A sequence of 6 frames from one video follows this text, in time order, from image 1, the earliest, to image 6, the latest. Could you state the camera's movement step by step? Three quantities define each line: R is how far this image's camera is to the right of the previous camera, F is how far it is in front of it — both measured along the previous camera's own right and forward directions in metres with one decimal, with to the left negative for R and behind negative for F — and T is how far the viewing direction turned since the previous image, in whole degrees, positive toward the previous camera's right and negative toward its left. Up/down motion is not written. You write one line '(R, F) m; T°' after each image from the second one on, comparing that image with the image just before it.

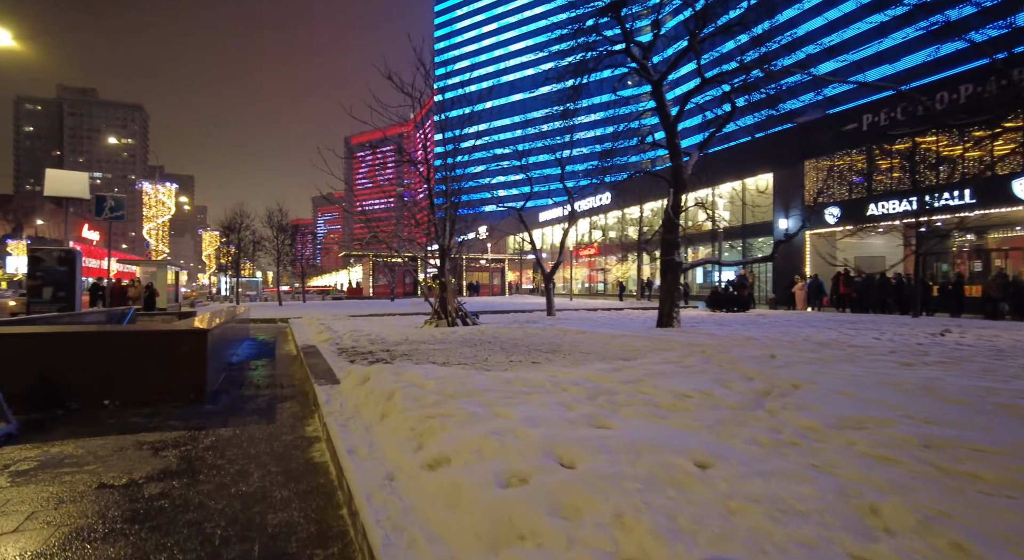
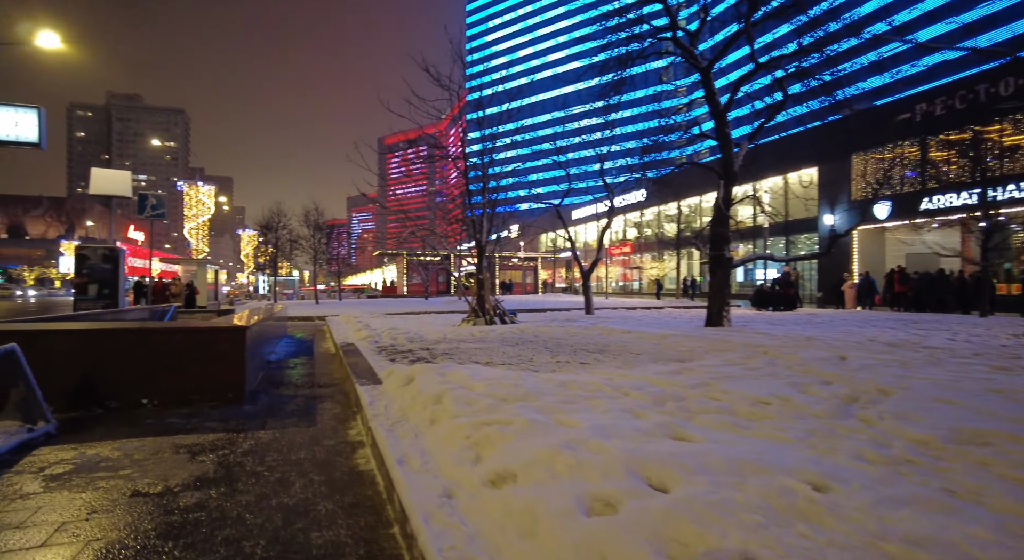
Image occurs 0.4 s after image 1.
(-0.3, +0.4) m; -3°
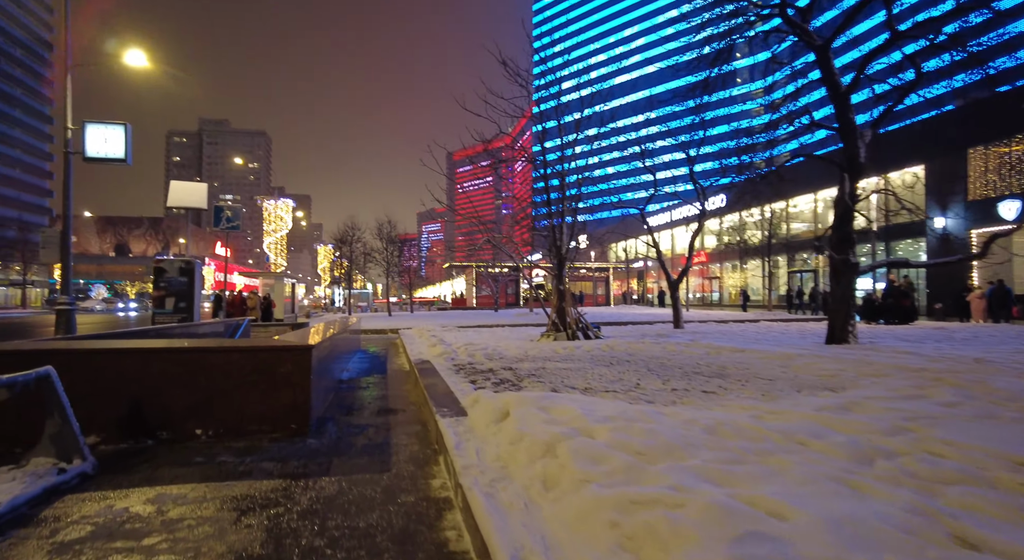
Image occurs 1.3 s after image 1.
(-0.5, +1.1) m; -7°
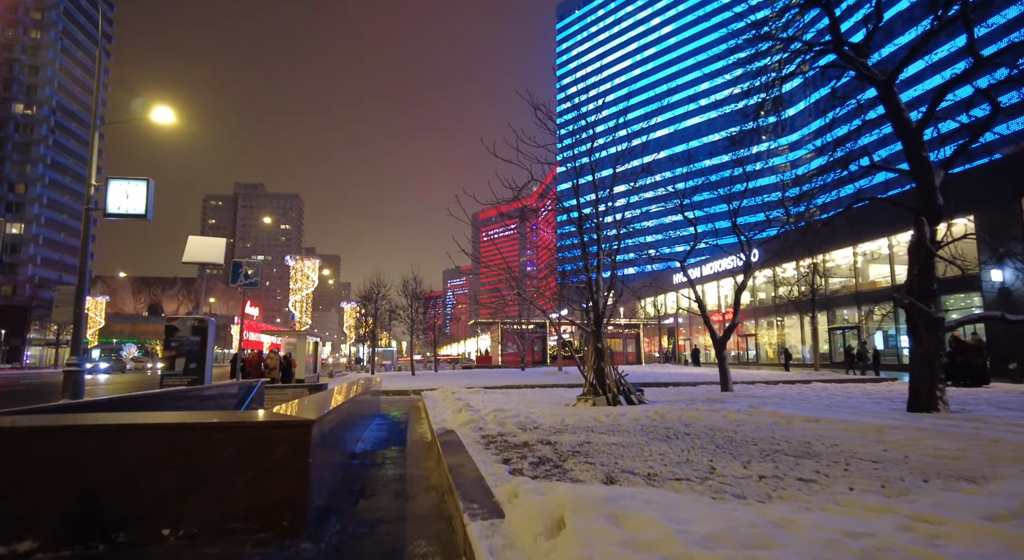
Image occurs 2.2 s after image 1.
(-0.2, +1.0) m; -3°
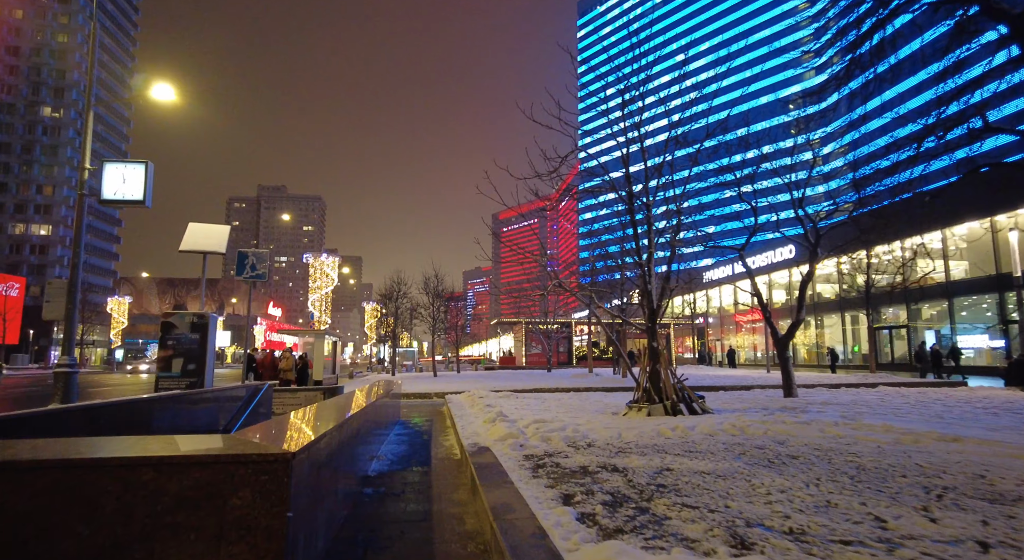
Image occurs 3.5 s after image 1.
(-0.4, +1.5) m; -2°
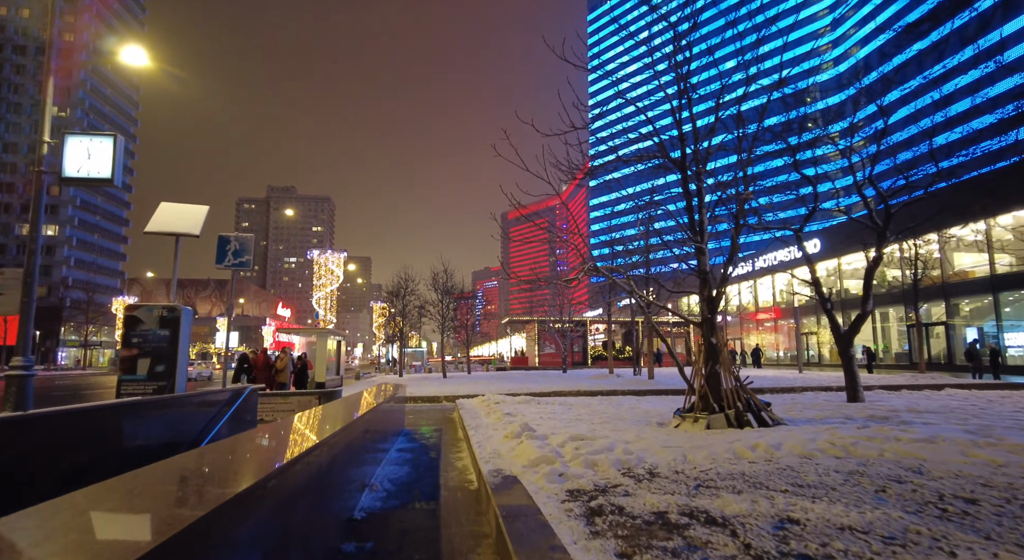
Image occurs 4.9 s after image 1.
(-0.3, +1.7) m; -1°
